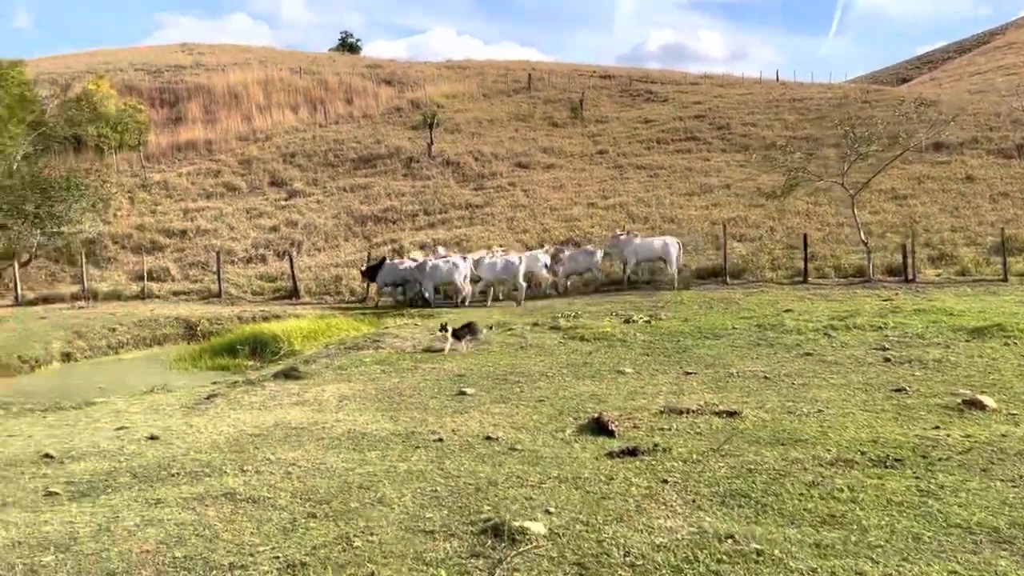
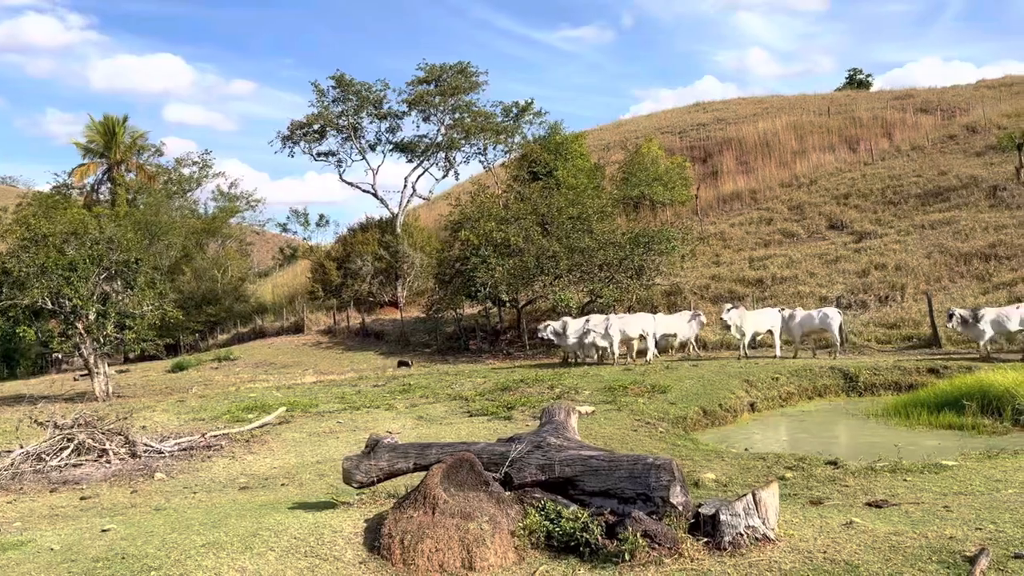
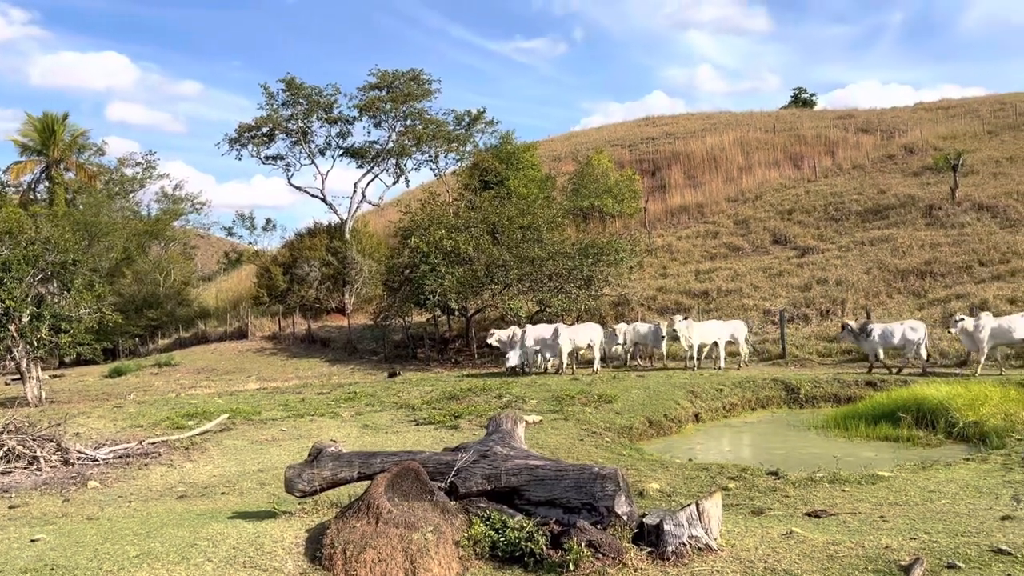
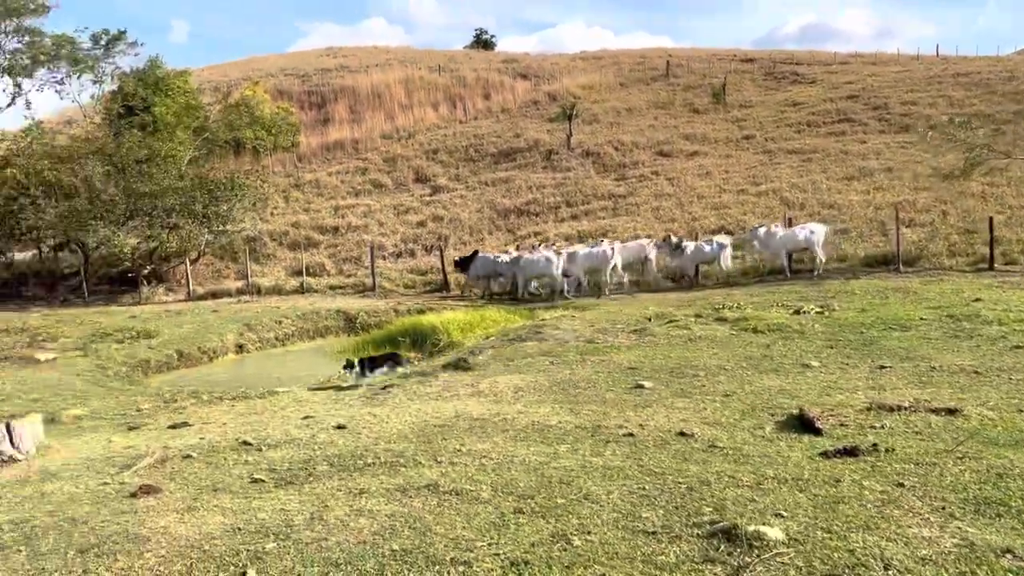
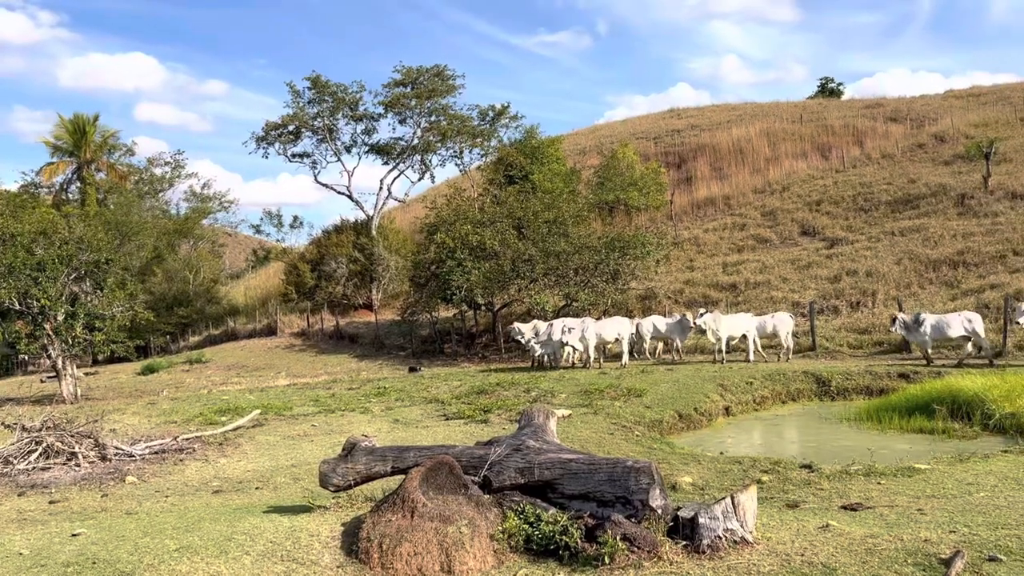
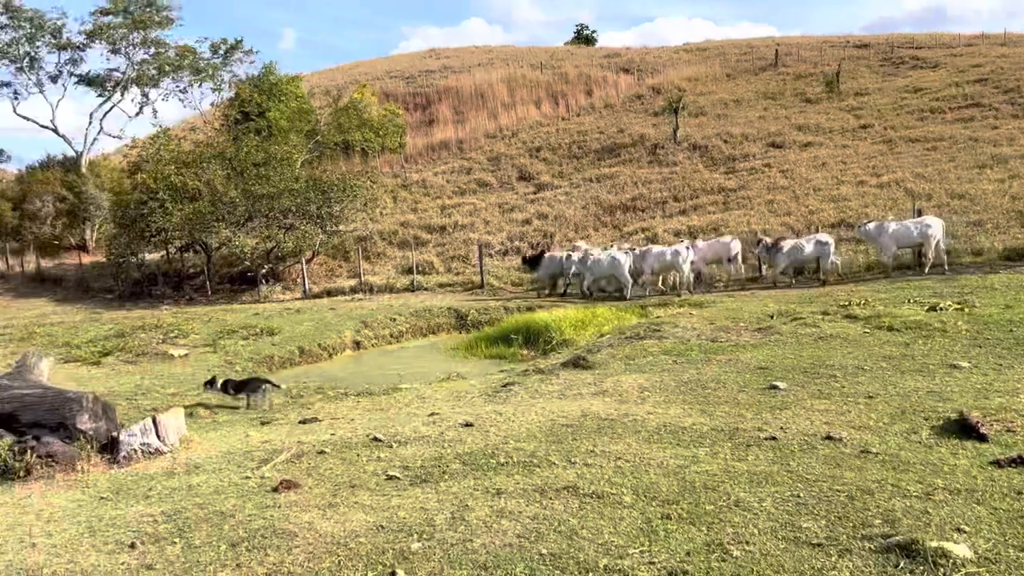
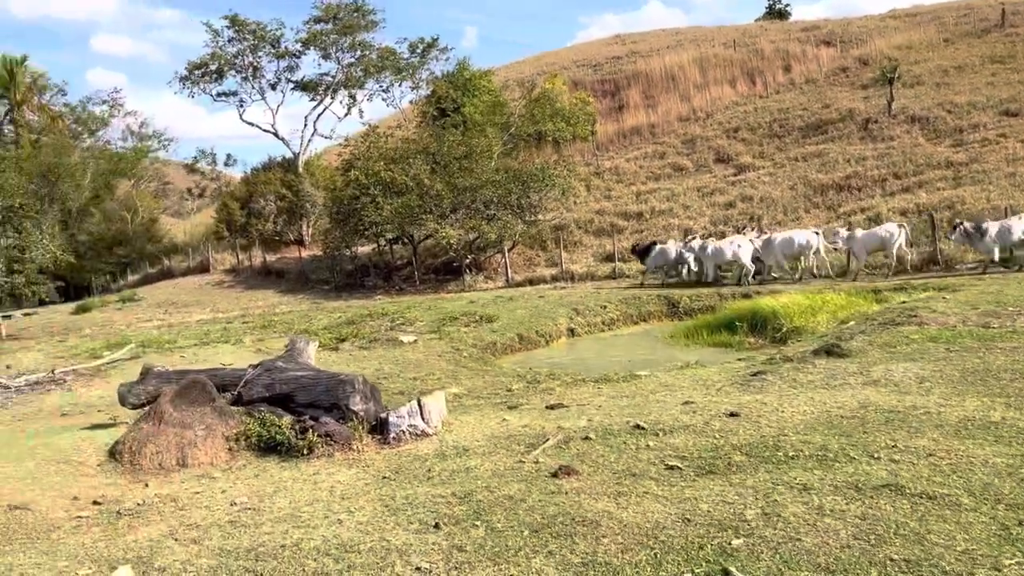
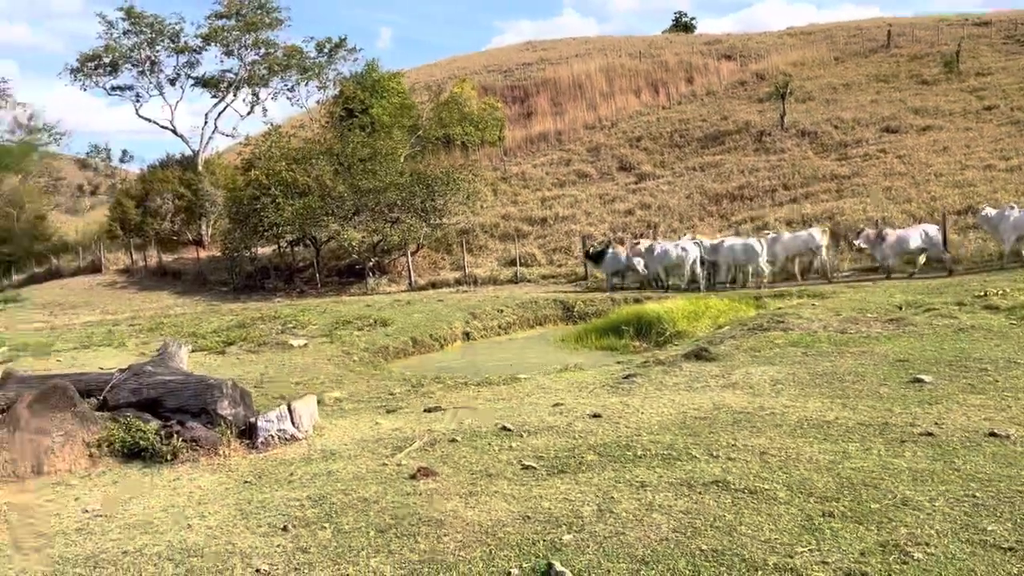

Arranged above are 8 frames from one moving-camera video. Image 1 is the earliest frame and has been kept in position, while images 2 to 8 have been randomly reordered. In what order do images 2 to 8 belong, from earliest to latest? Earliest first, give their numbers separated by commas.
4, 6, 8, 7, 2, 5, 3
